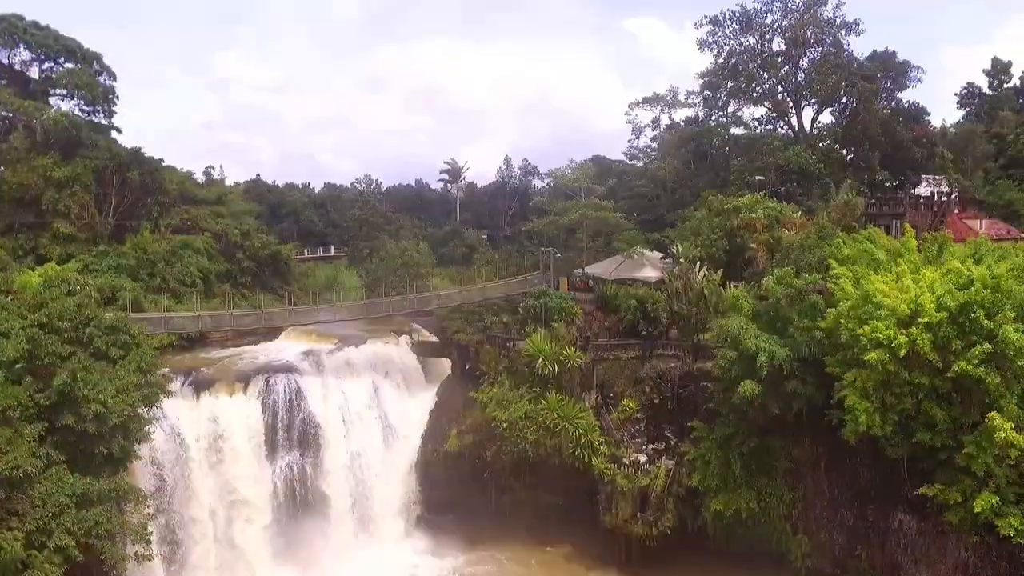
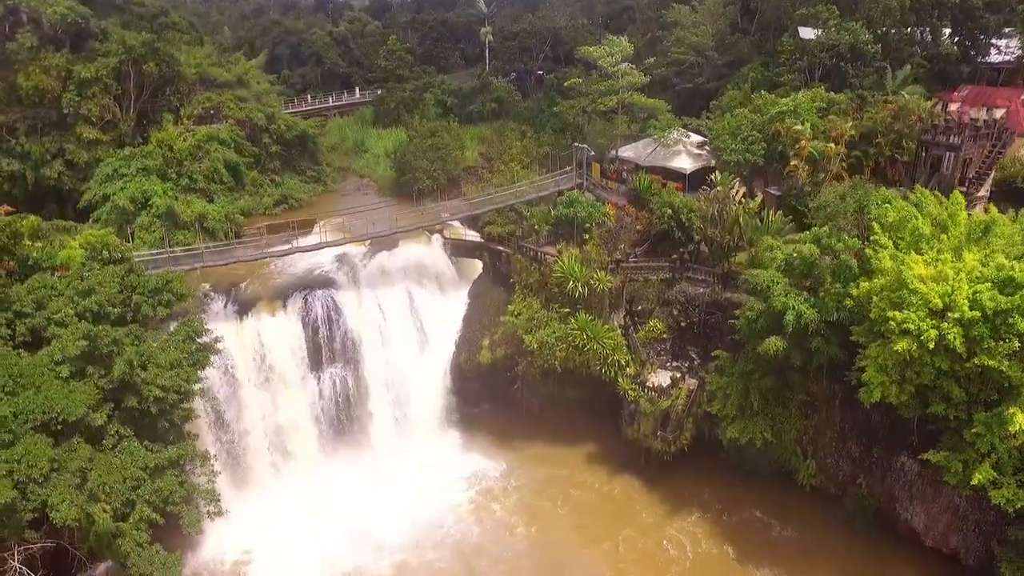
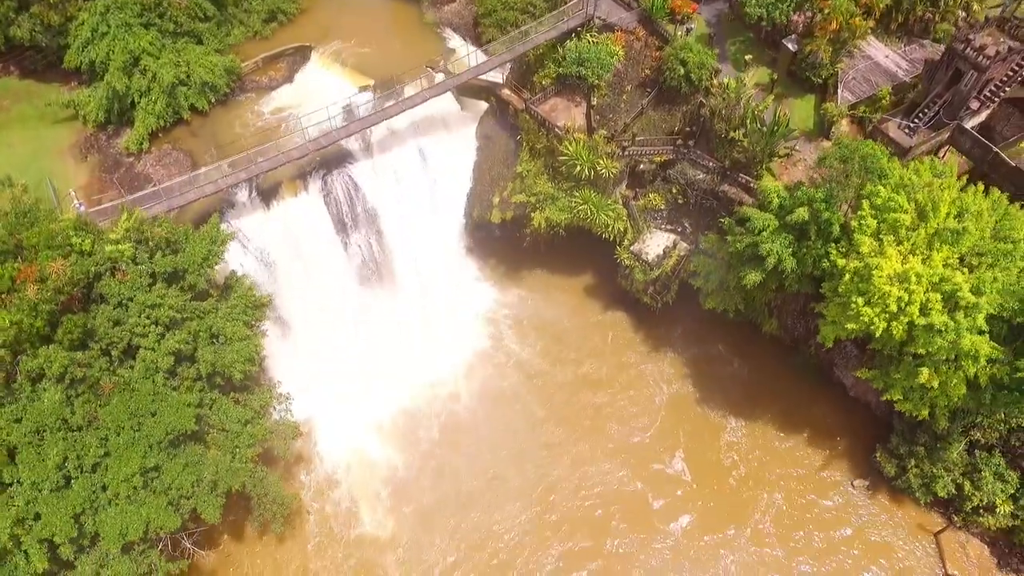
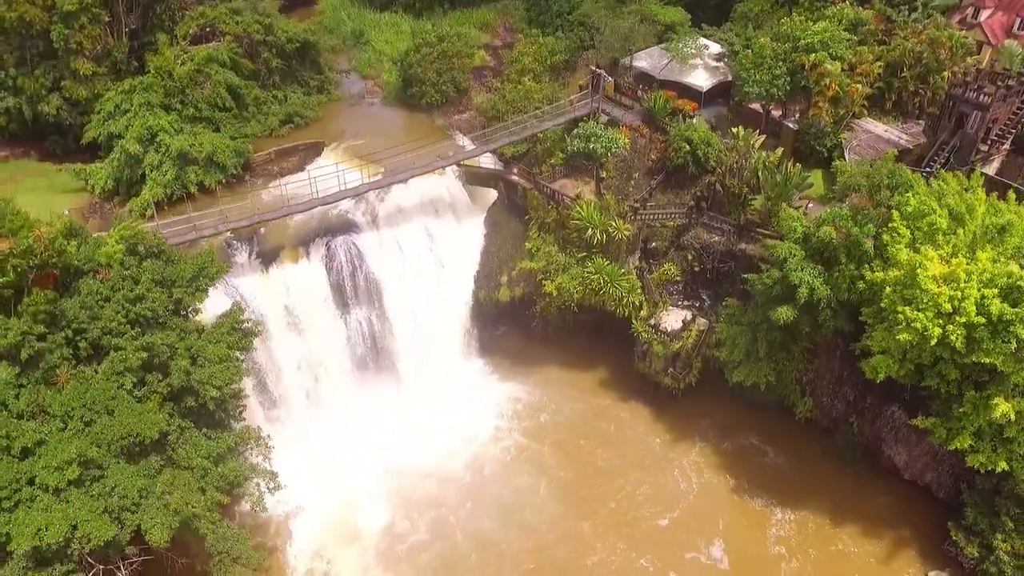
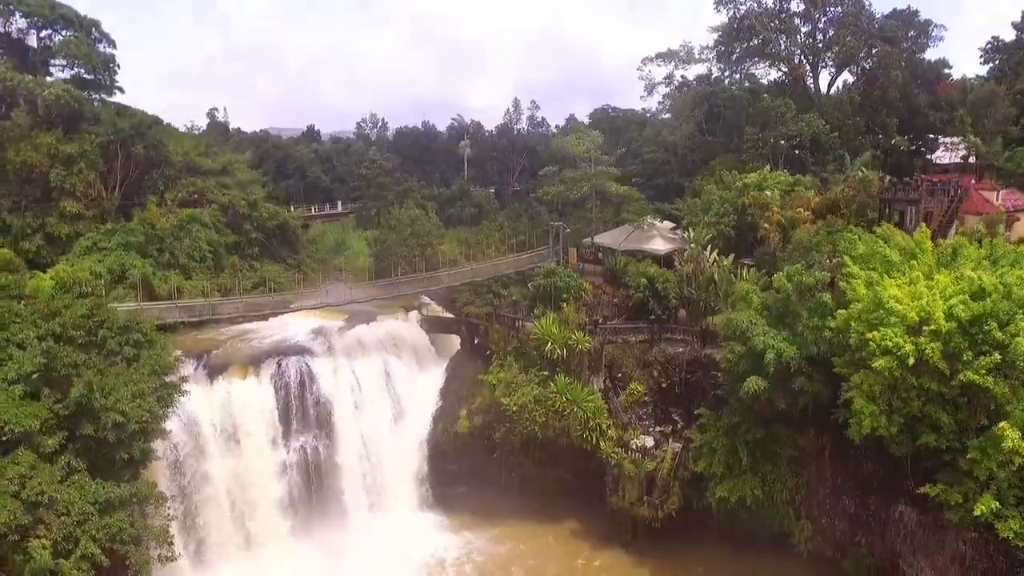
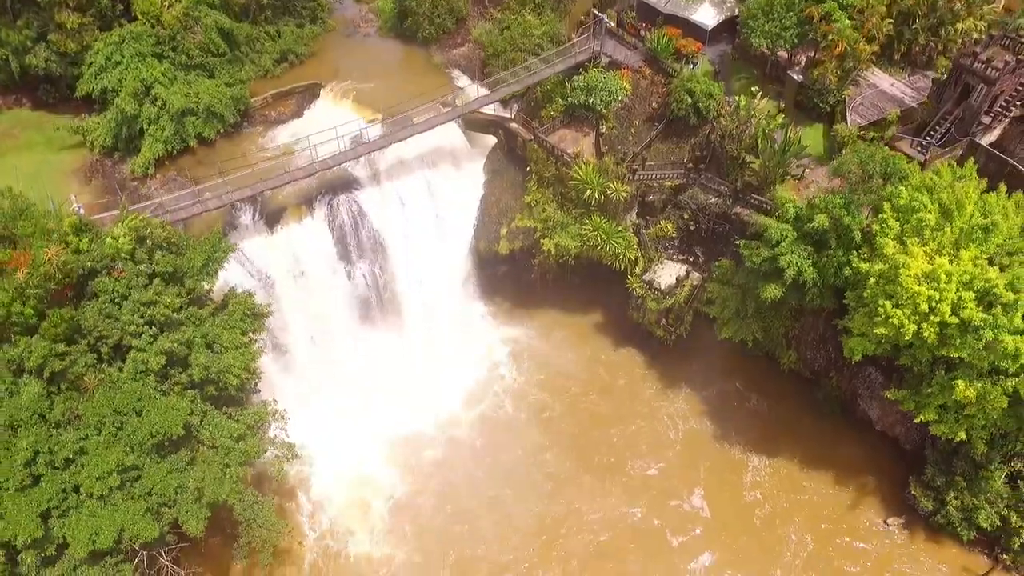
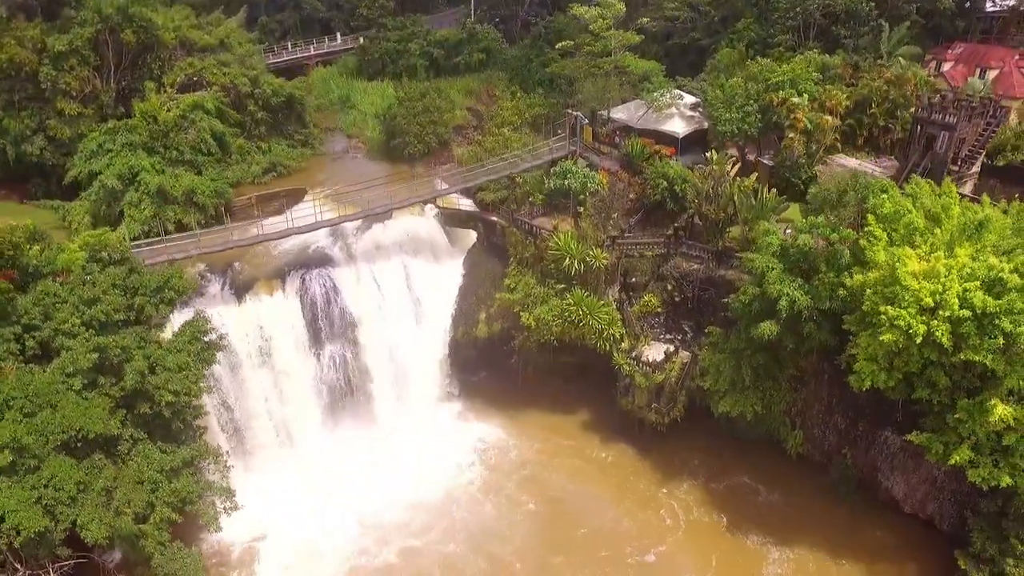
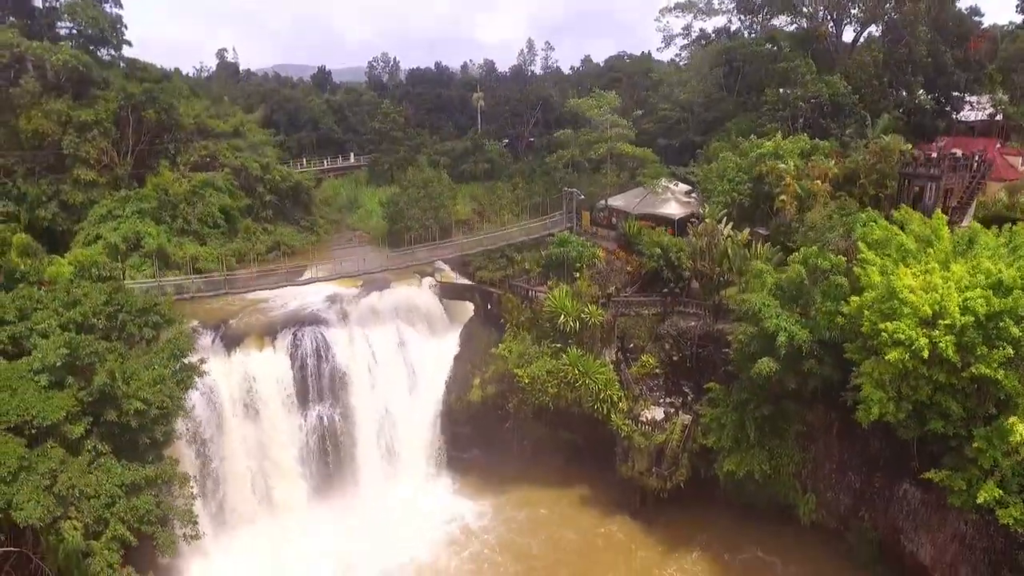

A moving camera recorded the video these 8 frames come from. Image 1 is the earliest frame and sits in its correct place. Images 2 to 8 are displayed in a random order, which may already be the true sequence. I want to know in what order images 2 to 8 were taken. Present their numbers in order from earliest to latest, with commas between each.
5, 8, 2, 7, 4, 6, 3
